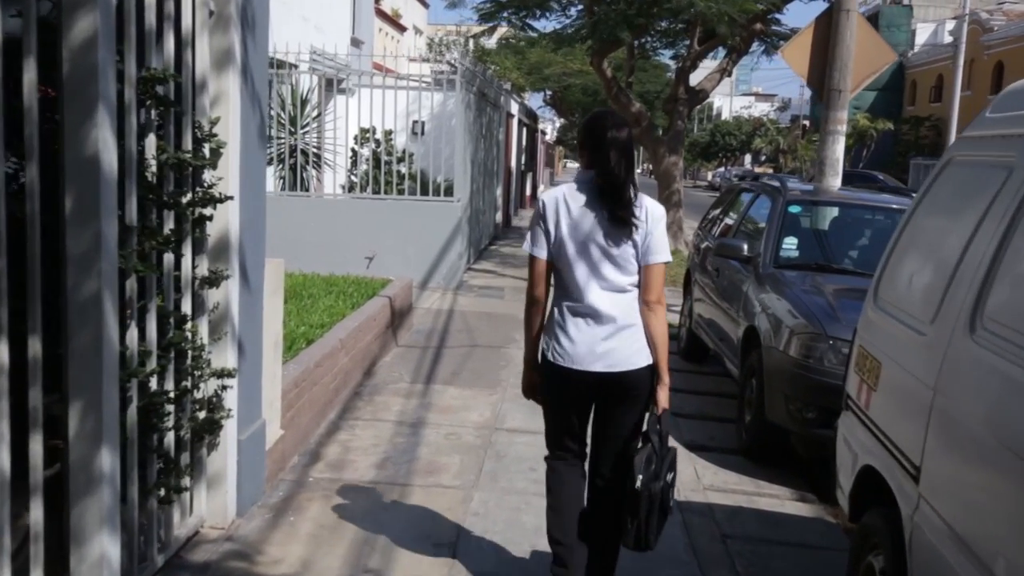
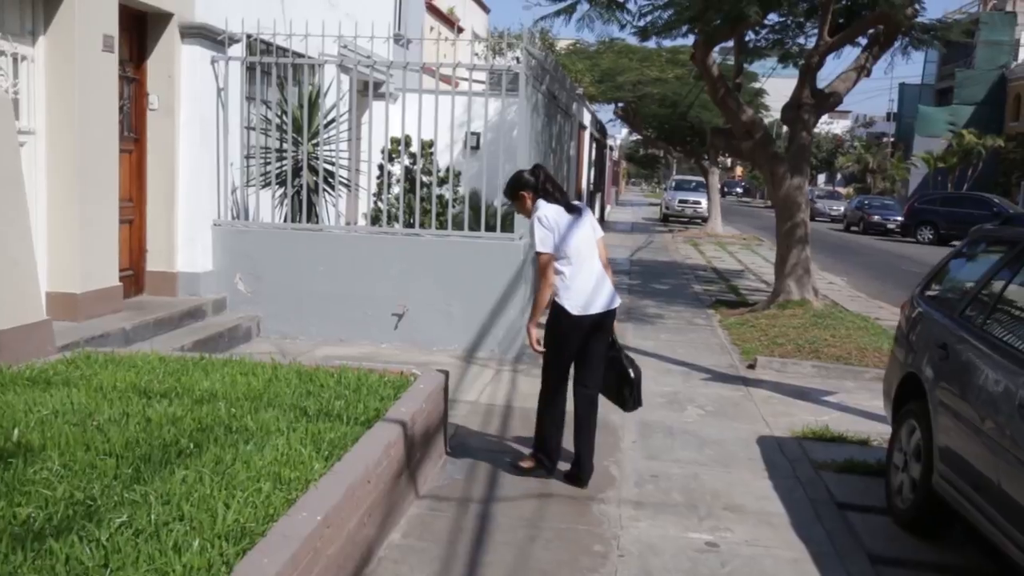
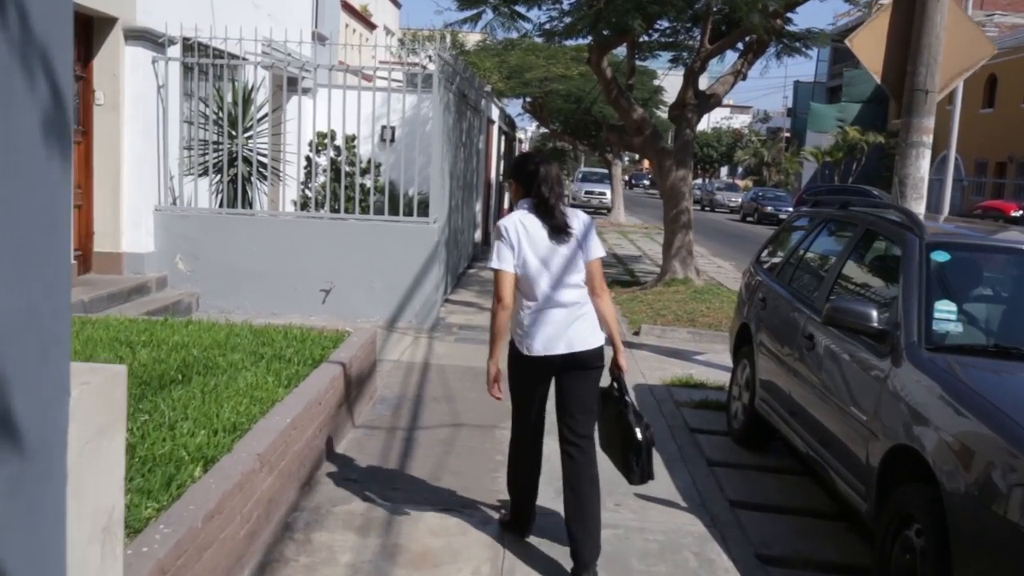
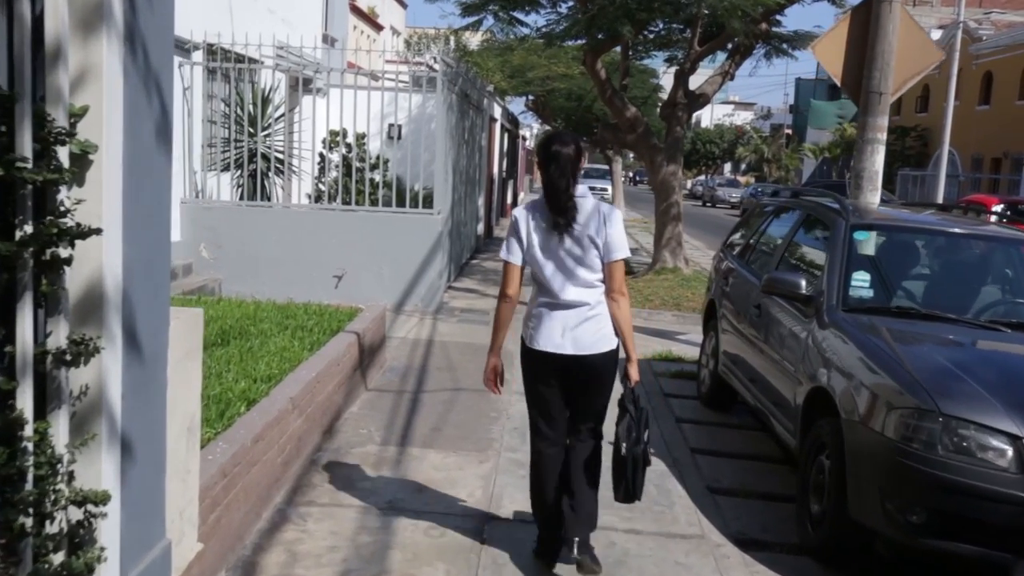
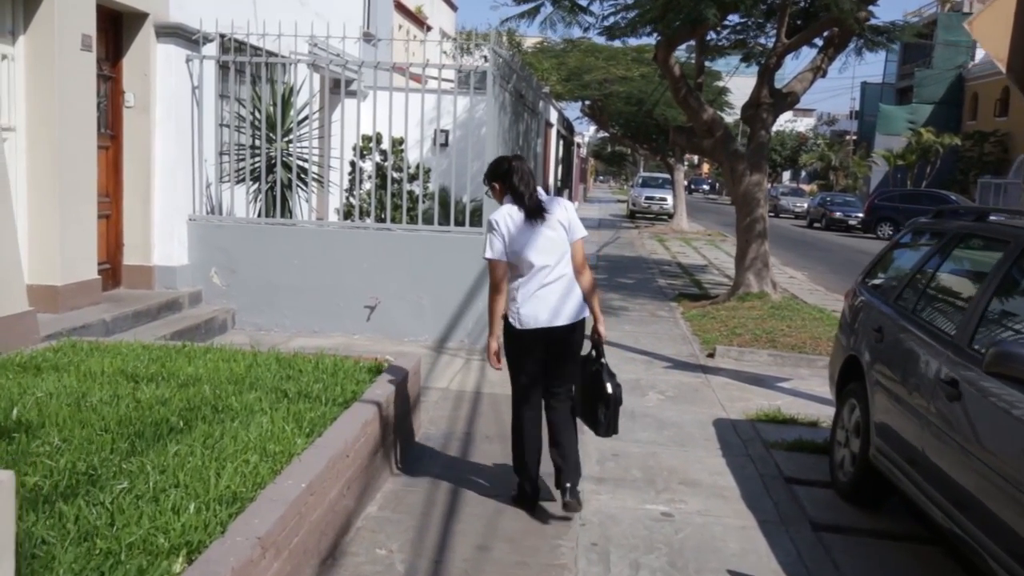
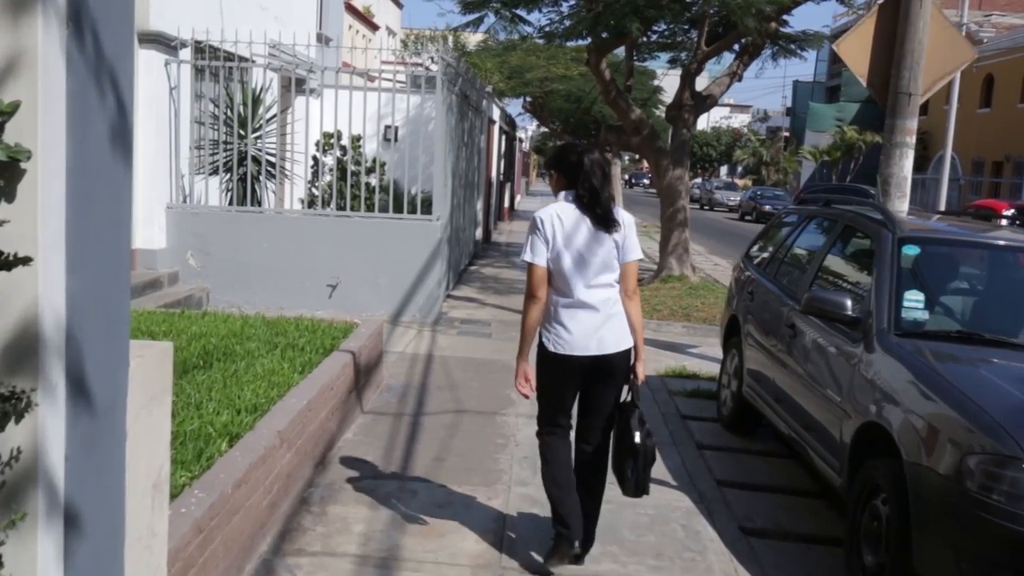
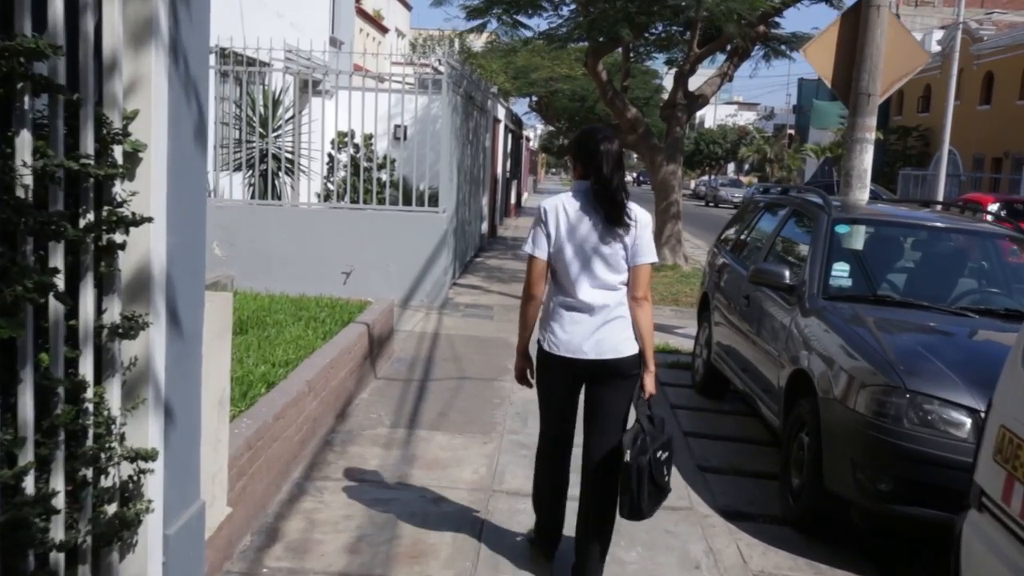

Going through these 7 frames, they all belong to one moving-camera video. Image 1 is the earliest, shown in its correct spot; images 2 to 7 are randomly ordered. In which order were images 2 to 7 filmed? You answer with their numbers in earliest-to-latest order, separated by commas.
7, 4, 6, 3, 5, 2
